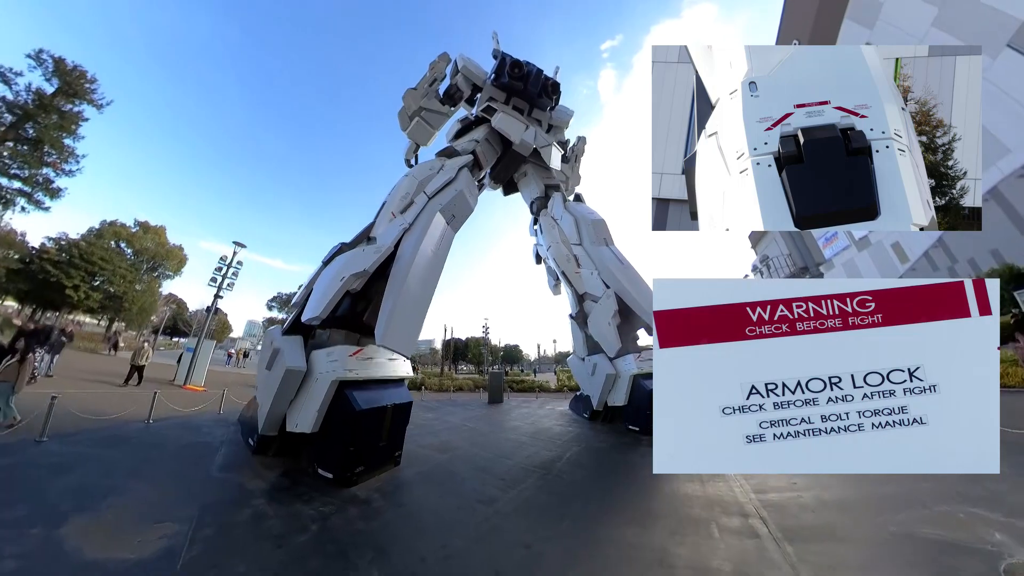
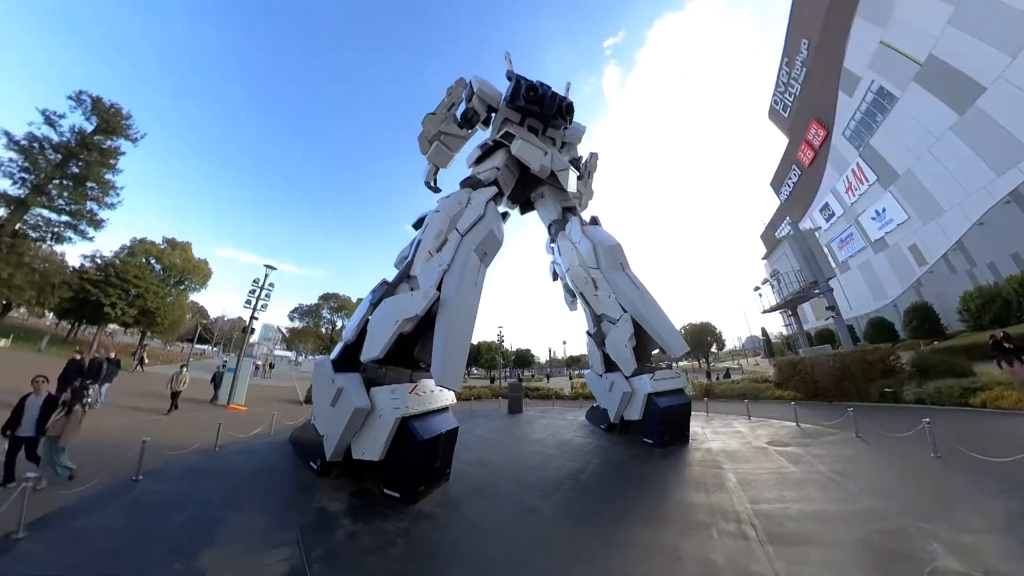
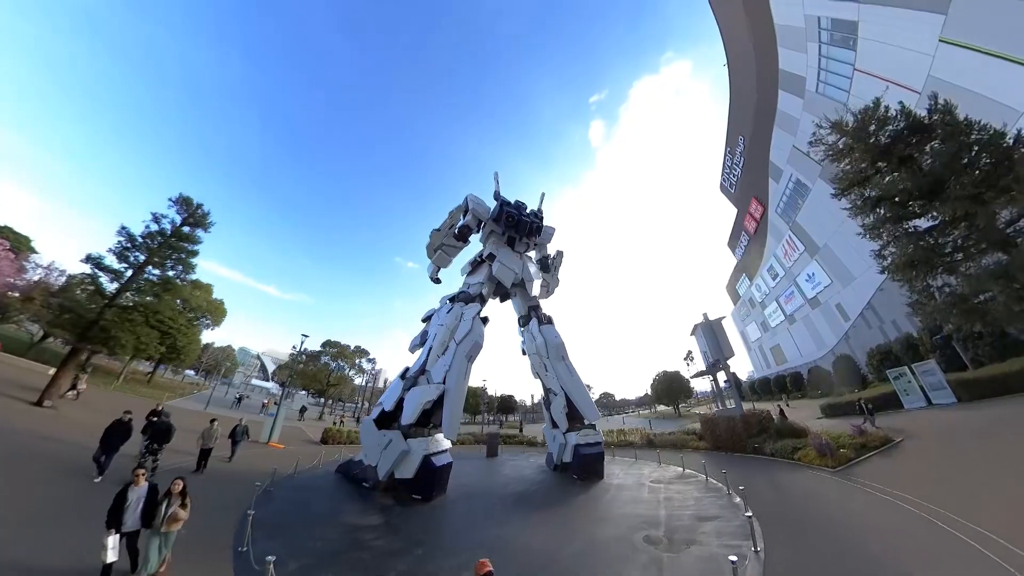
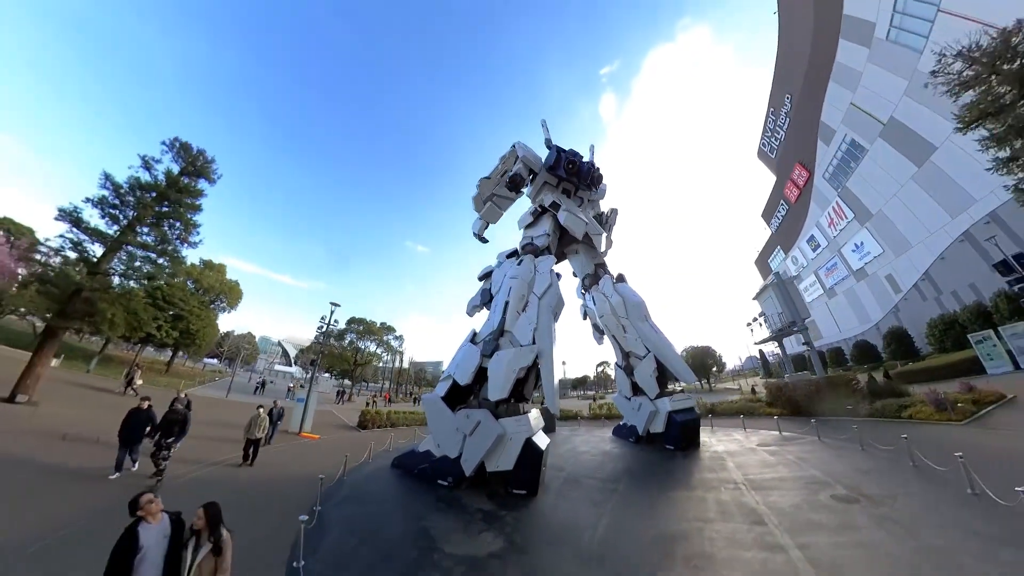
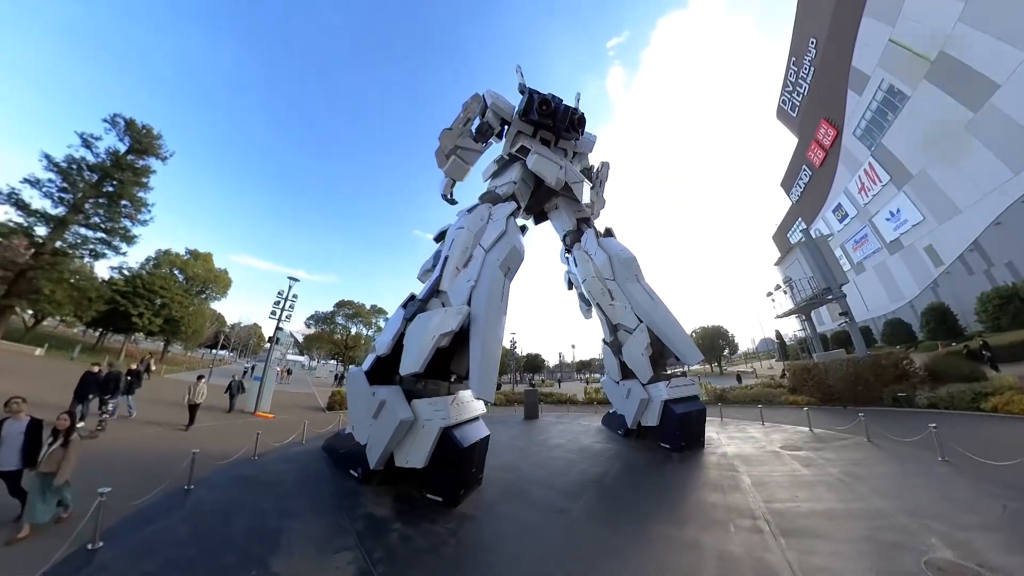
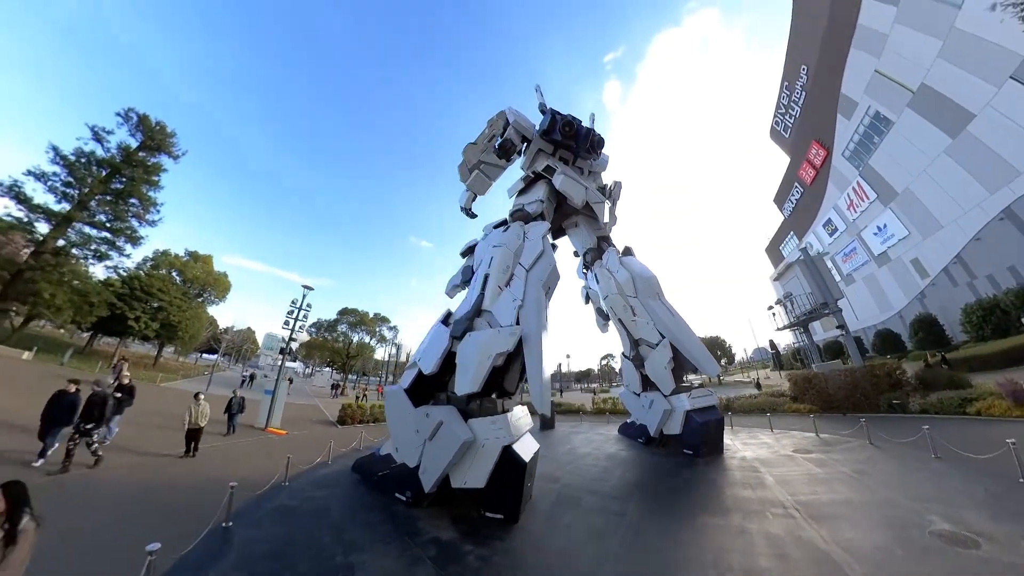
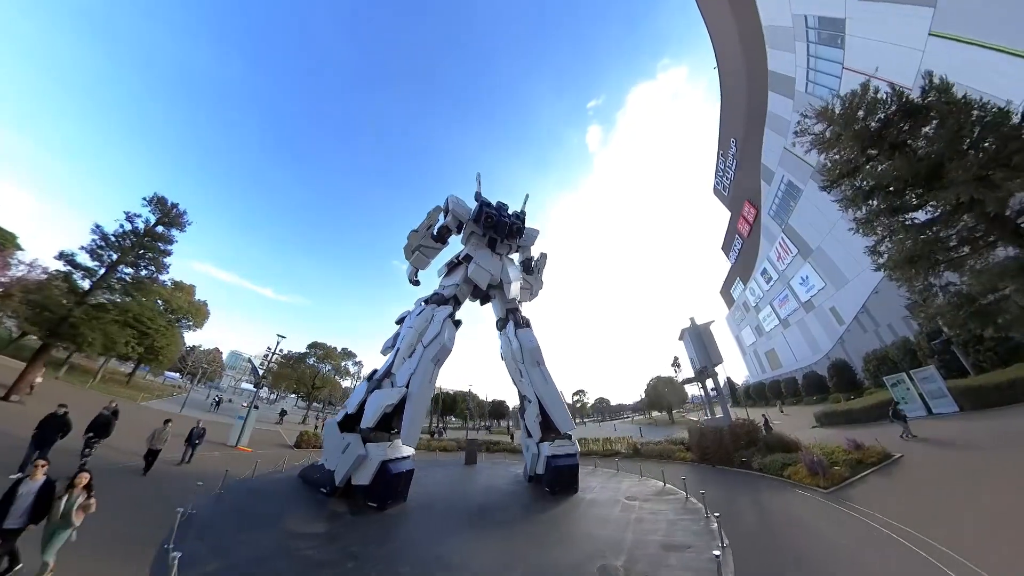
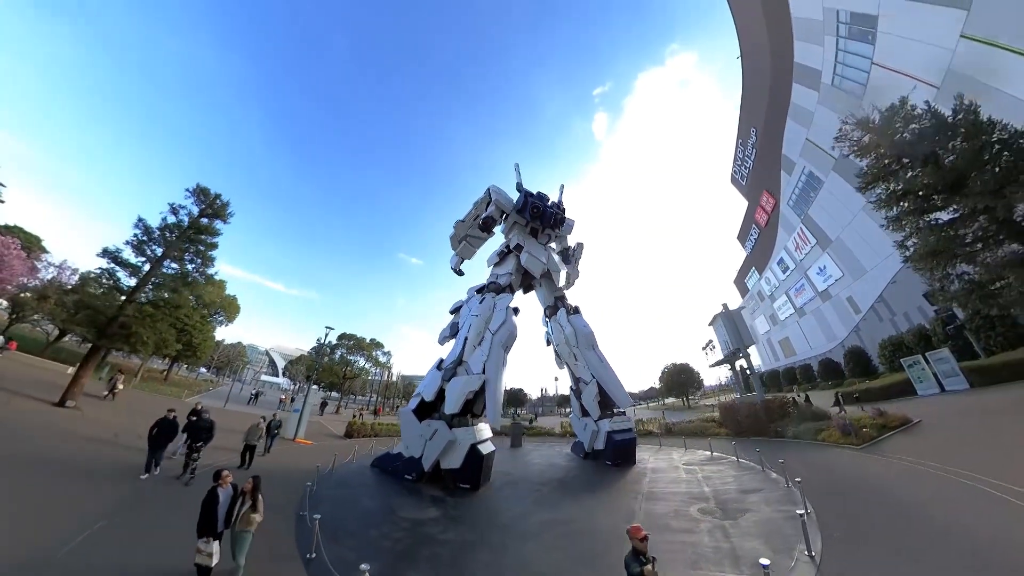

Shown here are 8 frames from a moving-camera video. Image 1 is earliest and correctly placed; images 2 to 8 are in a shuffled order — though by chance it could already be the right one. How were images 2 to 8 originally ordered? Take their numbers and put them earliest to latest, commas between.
2, 5, 6, 4, 8, 3, 7
